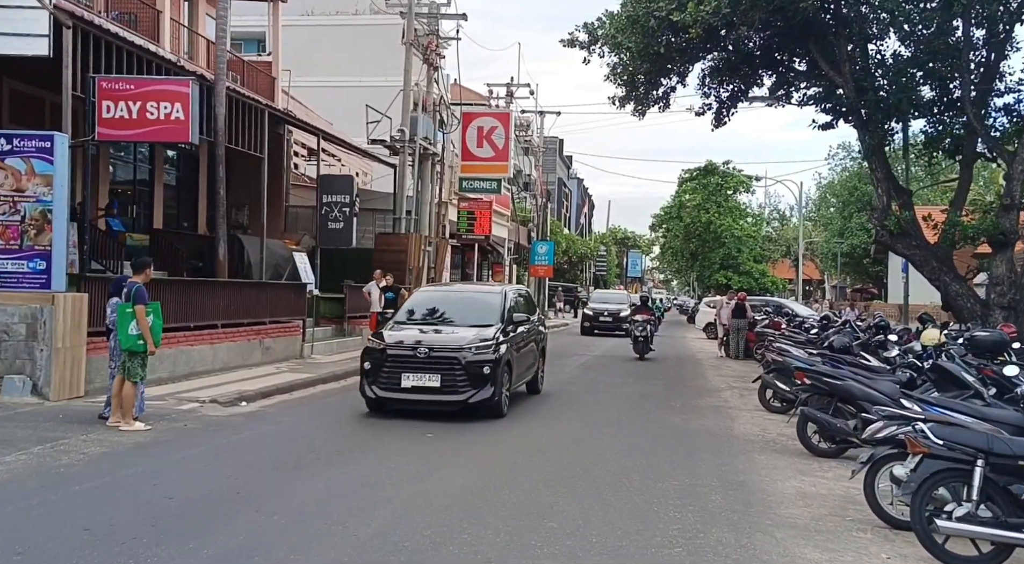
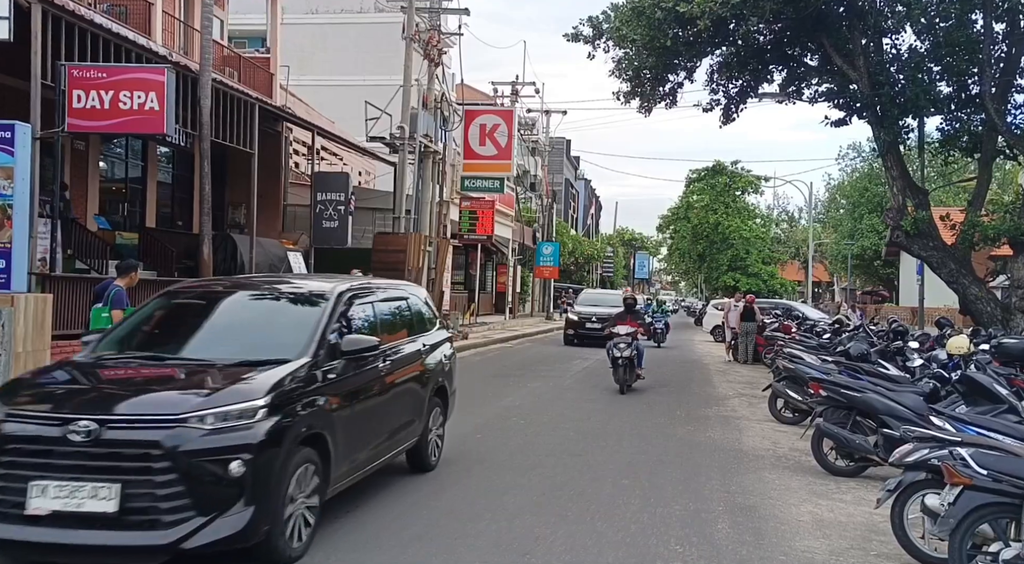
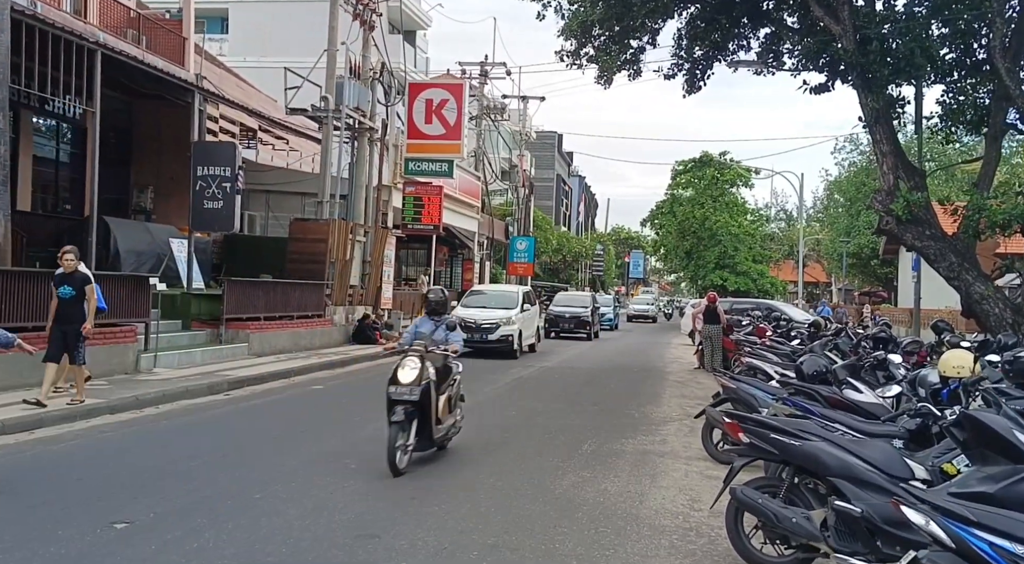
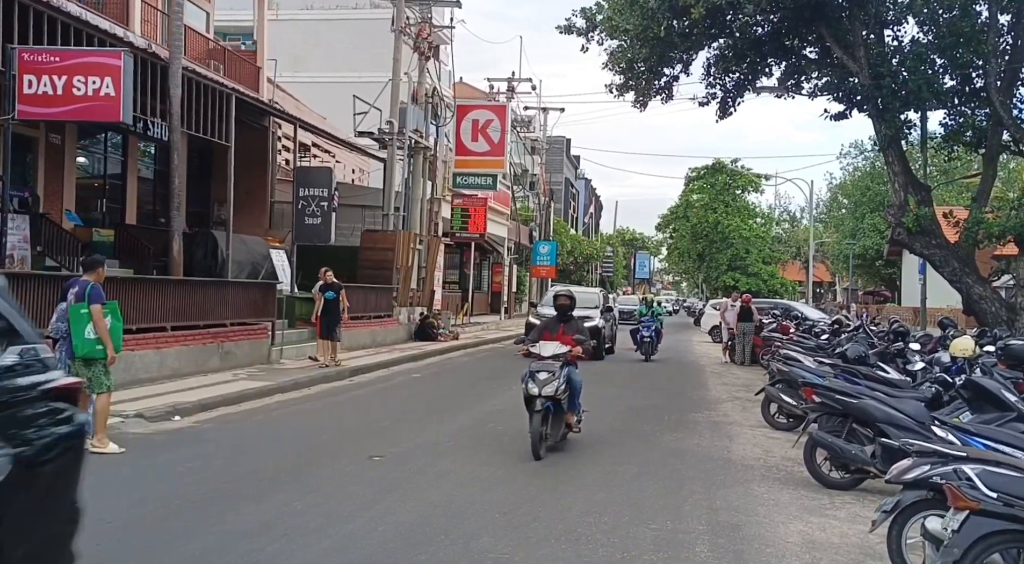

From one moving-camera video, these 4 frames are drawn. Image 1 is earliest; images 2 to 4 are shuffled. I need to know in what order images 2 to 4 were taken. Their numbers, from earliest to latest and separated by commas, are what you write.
2, 4, 3
